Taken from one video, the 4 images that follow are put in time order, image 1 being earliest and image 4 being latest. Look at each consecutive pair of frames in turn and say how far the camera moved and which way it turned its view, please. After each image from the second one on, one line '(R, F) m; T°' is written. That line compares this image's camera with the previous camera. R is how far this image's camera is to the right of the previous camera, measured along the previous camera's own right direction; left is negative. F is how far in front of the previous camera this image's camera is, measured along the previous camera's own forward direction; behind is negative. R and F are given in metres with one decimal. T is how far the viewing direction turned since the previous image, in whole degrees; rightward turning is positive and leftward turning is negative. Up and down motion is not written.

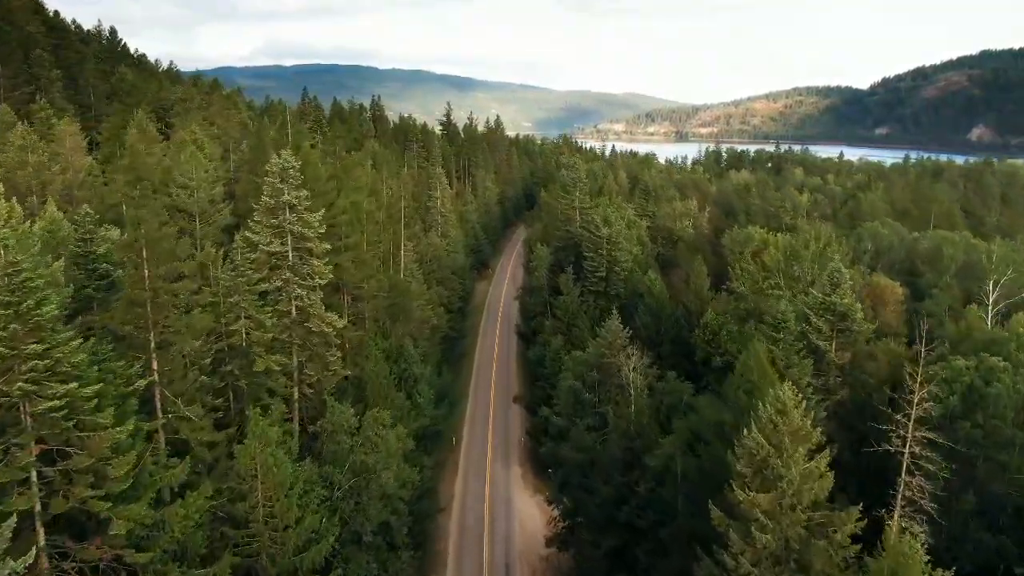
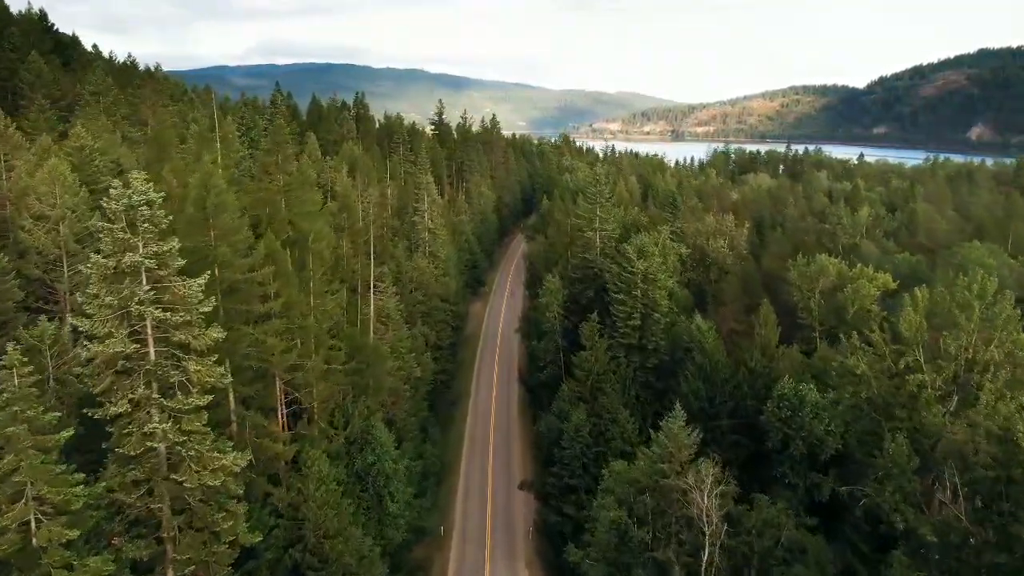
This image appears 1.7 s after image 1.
(-0.7, +14.3) m; 0°
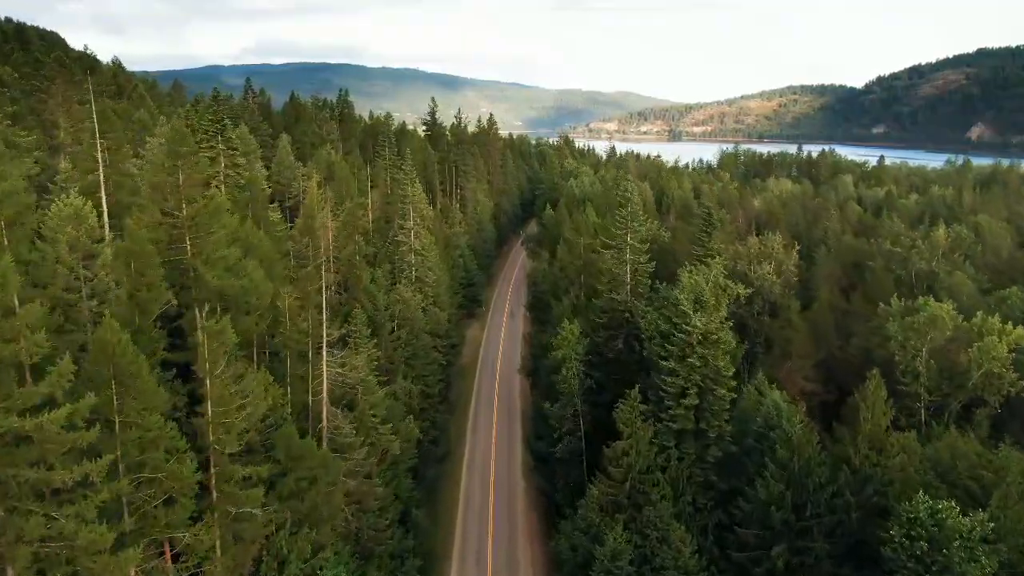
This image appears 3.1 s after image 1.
(-0.6, +12.5) m; 0°
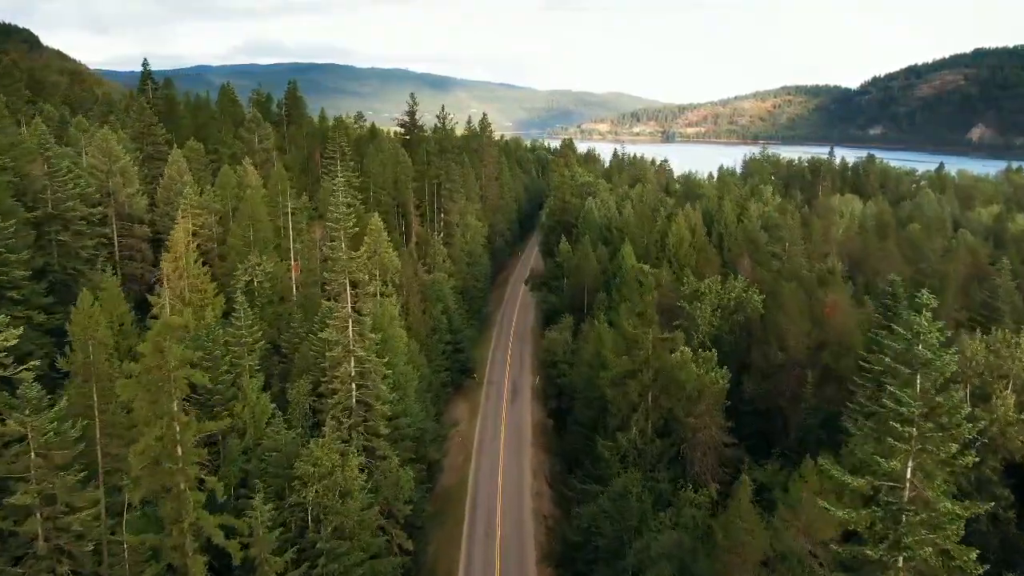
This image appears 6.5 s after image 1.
(-1.3, +28.7) m; +1°
